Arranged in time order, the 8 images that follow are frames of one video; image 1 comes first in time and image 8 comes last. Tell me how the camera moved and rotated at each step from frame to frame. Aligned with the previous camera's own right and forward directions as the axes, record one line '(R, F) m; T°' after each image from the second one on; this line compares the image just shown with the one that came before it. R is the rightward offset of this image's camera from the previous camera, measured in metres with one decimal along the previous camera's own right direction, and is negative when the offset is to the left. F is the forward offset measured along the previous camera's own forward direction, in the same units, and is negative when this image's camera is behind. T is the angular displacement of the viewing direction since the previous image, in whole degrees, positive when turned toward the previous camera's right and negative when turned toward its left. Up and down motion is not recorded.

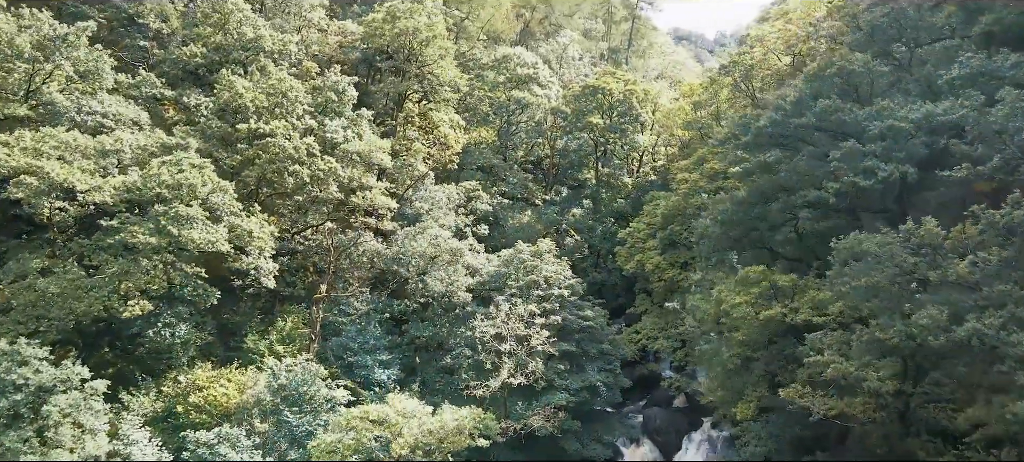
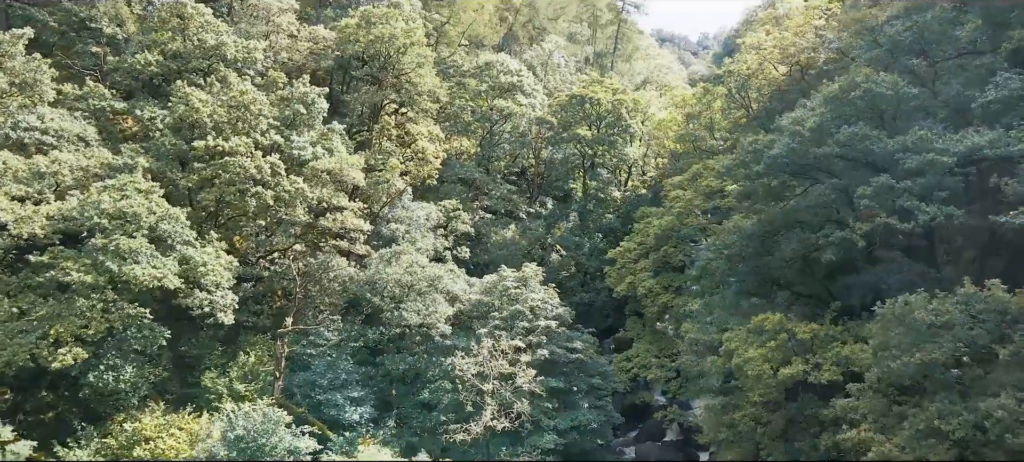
(0.0, +1.5) m; +1°
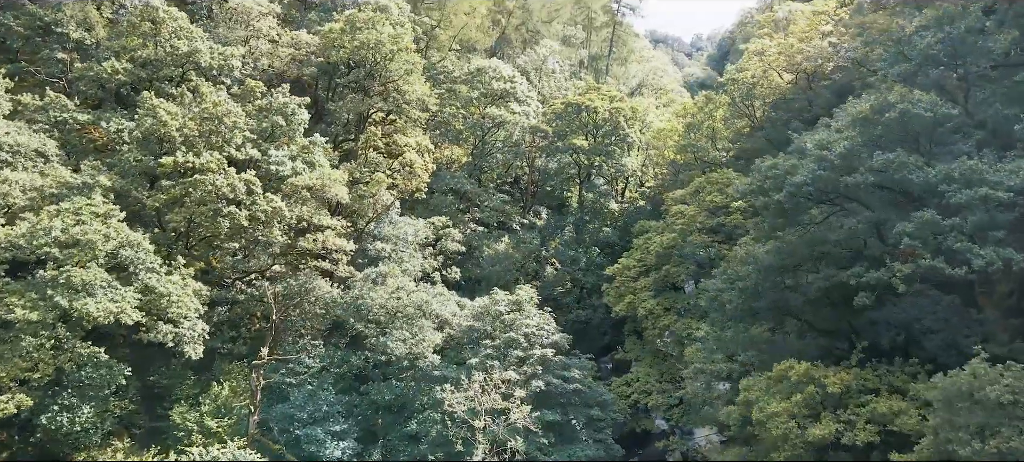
(0.0, +1.2) m; +1°
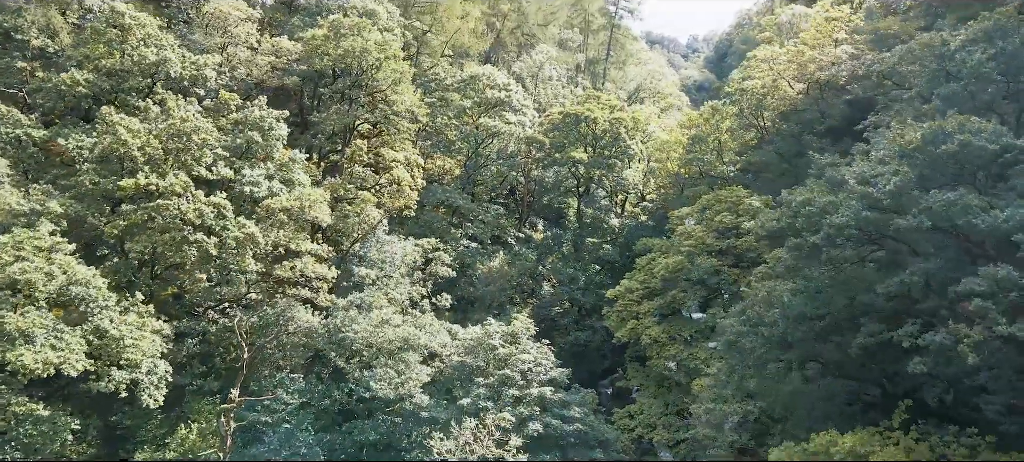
(0.0, +1.4) m; 0°
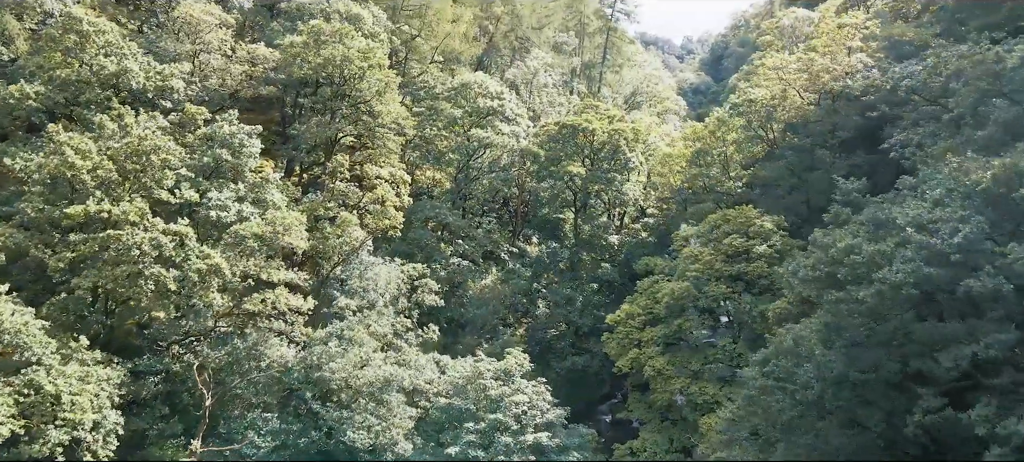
(0.0, +1.5) m; 0°
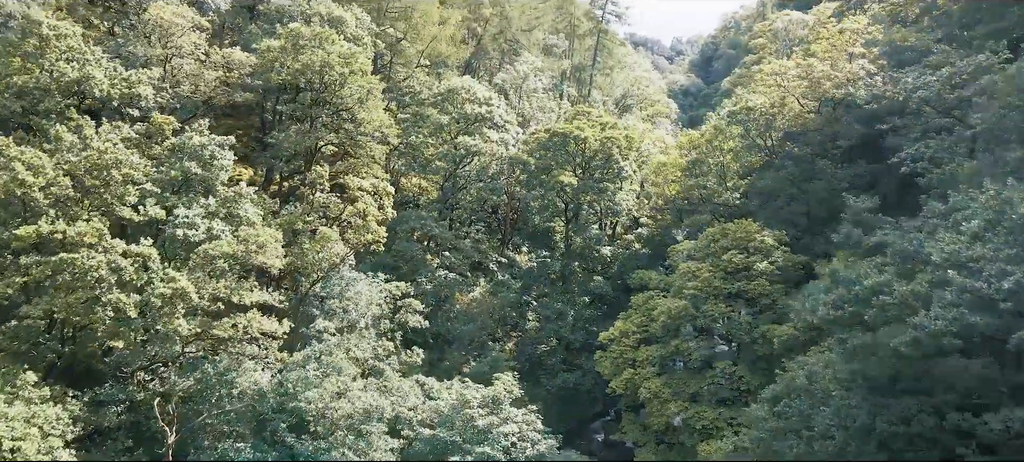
(0.0, +0.9) m; +1°
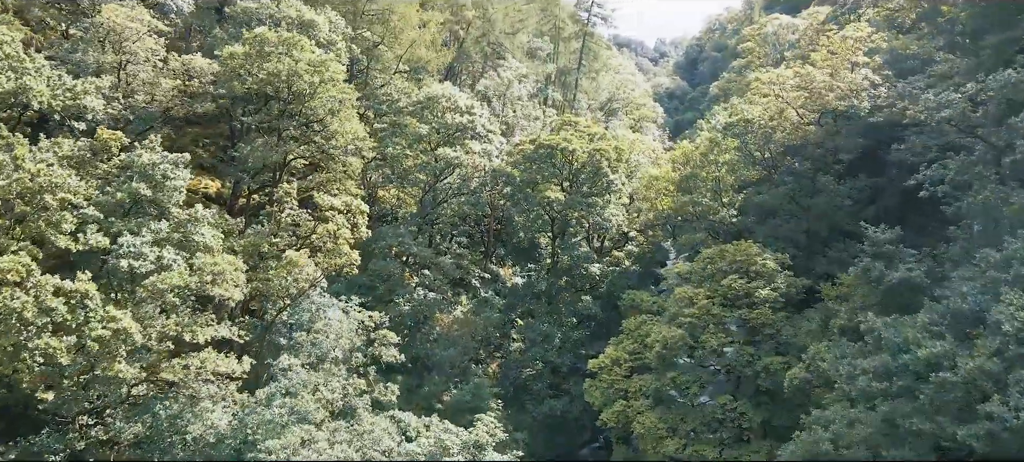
(0.0, +1.3) m; +1°
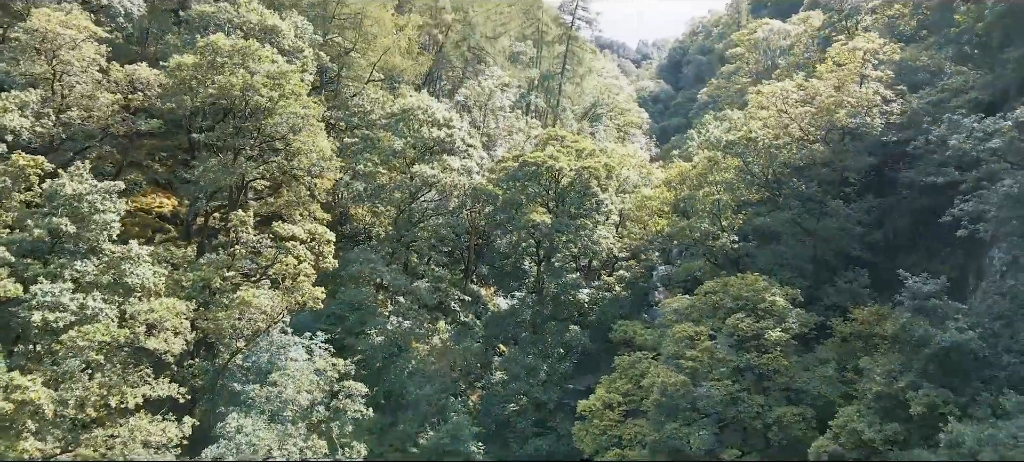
(0.0, +1.7) m; +1°
